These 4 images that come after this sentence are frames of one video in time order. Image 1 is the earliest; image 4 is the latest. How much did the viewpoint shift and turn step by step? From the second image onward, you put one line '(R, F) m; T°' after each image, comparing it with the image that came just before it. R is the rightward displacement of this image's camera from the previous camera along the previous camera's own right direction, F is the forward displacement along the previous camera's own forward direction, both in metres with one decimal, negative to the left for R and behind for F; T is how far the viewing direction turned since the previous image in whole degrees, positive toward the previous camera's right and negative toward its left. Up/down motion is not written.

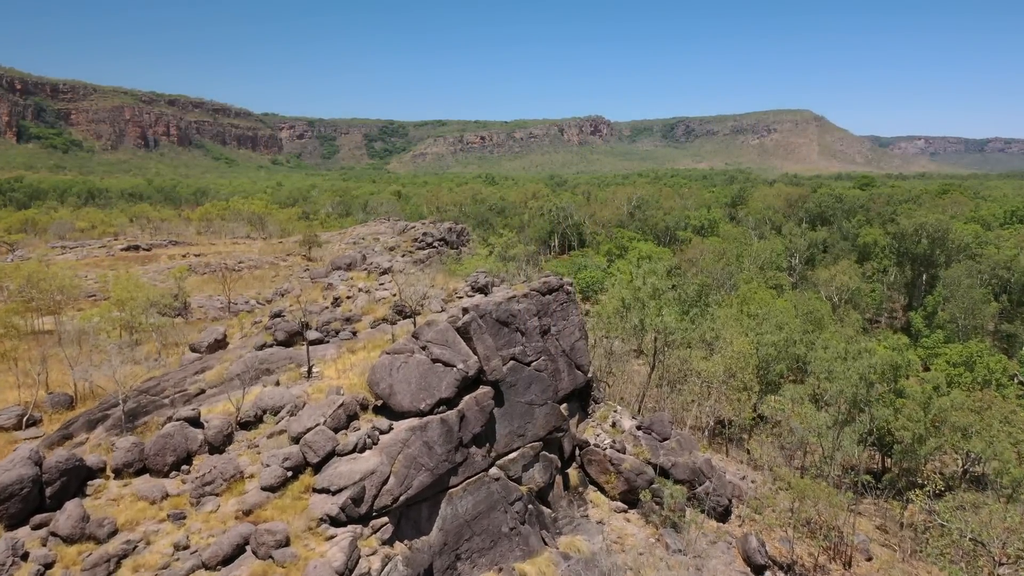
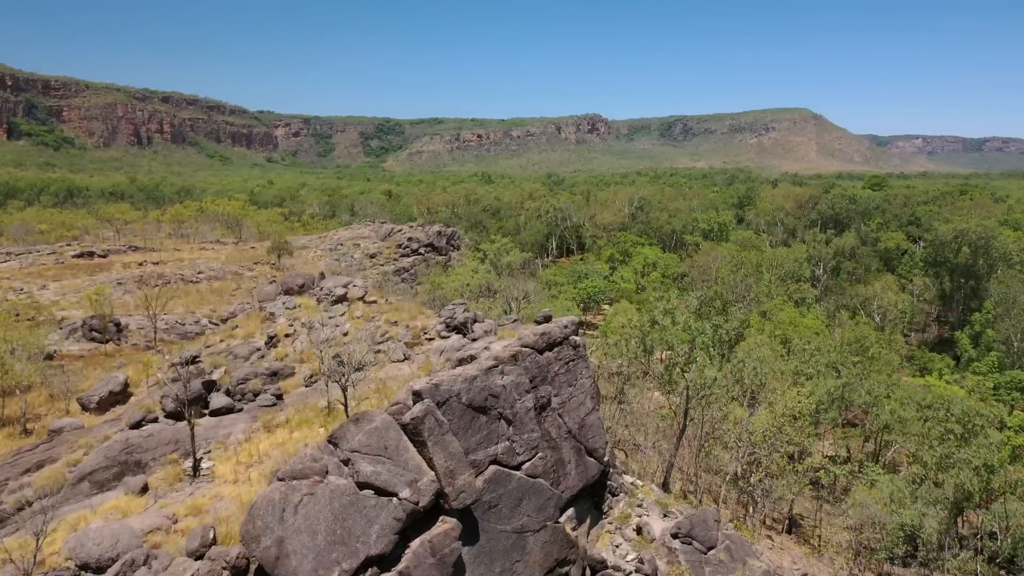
(+0.3, +7.2) m; 0°
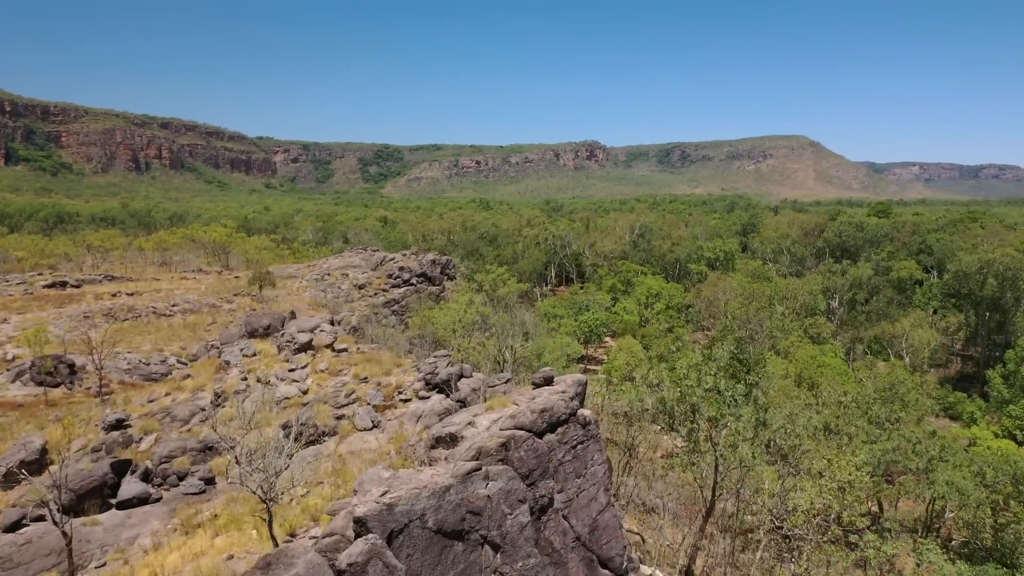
(+0.1, +3.8) m; 0°
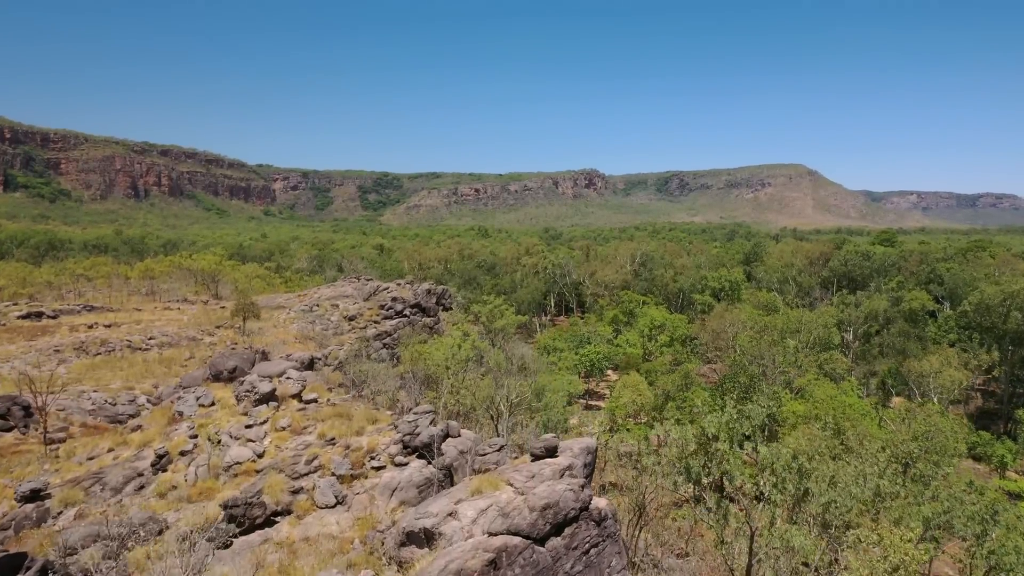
(+0.1, +3.0) m; 0°
